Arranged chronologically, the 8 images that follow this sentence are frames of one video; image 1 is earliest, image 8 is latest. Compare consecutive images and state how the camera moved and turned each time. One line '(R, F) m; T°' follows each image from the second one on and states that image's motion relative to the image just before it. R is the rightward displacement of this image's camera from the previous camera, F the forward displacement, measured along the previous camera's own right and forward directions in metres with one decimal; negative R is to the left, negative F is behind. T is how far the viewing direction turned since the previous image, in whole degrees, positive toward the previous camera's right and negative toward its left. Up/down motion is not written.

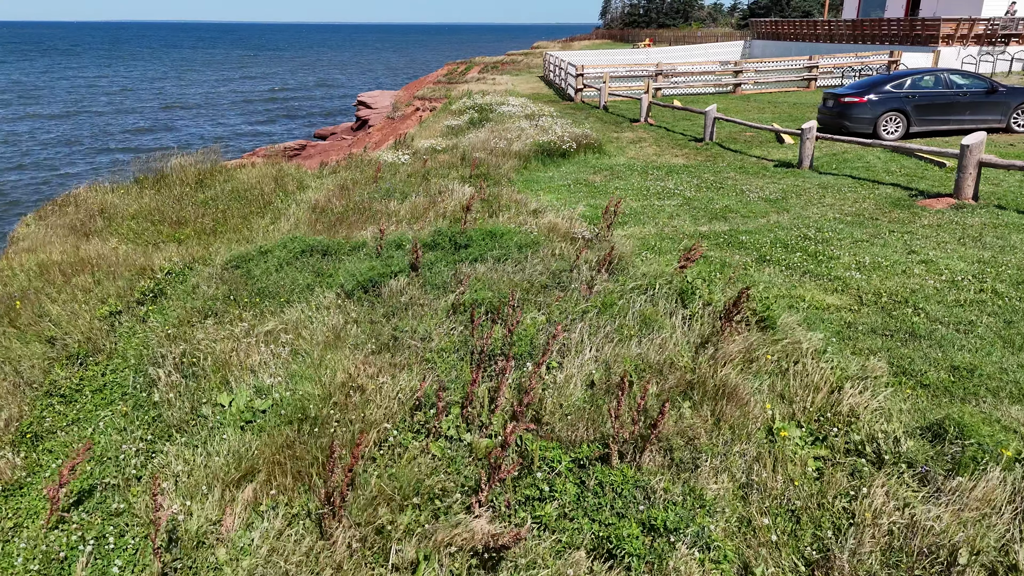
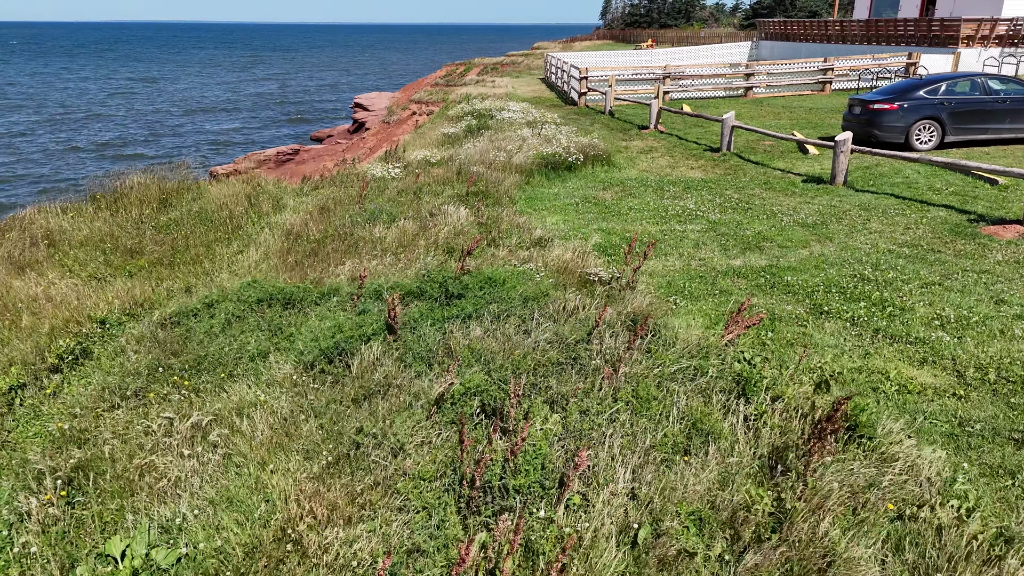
(0.0, +1.3) m; 0°
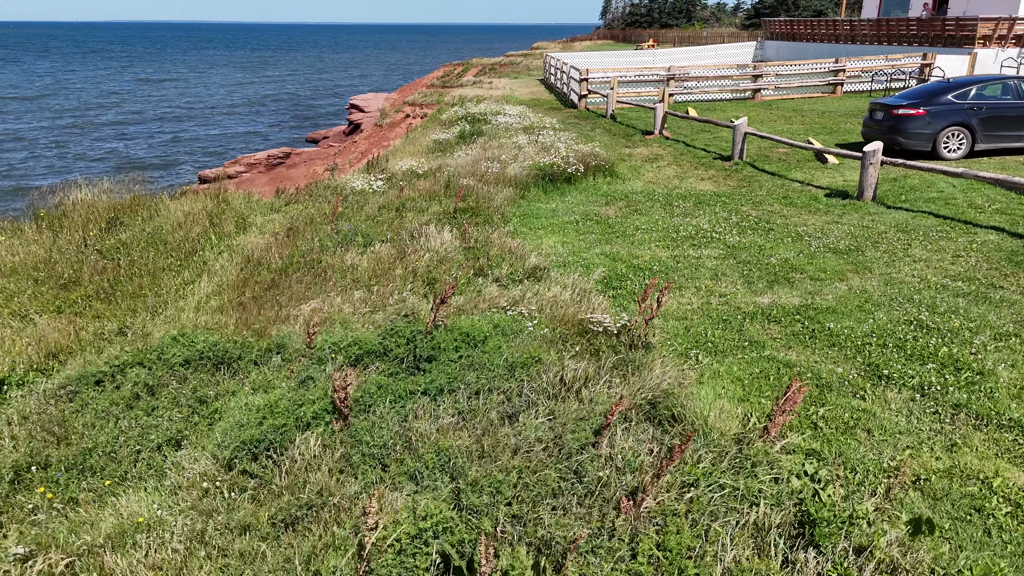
(+0.1, +1.1) m; 0°
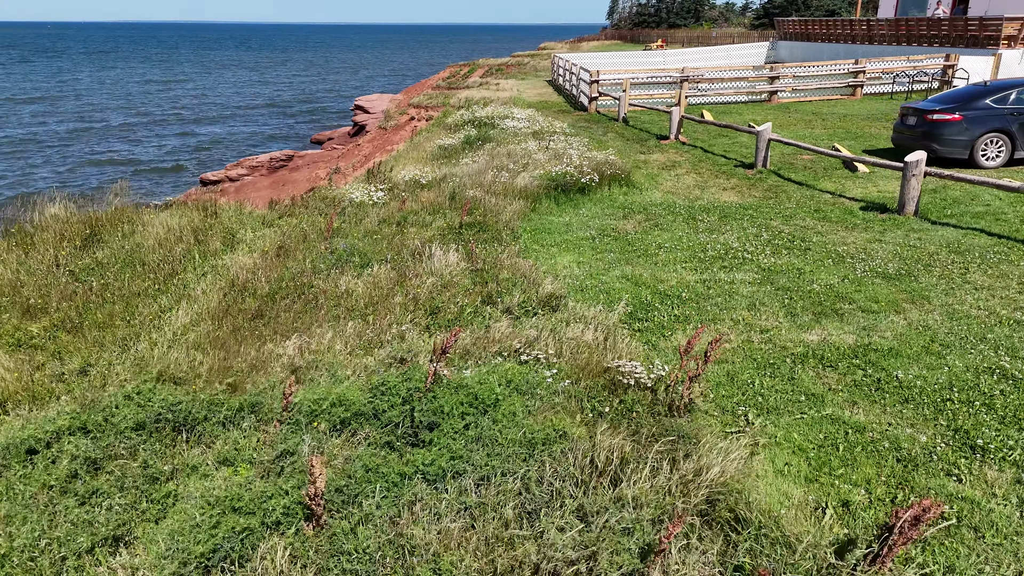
(-0.1, +0.8) m; 0°
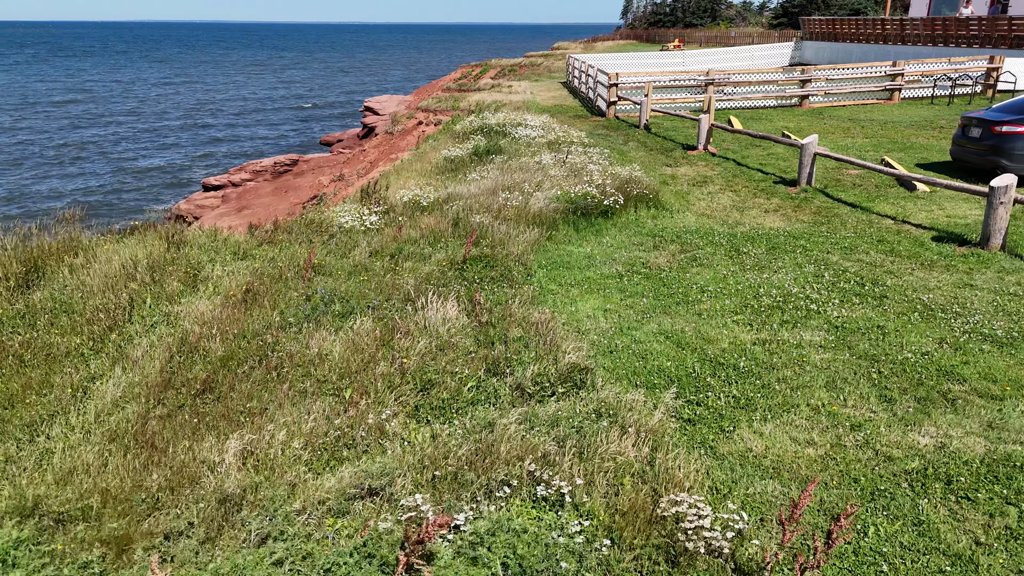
(0.0, +1.4) m; -1°
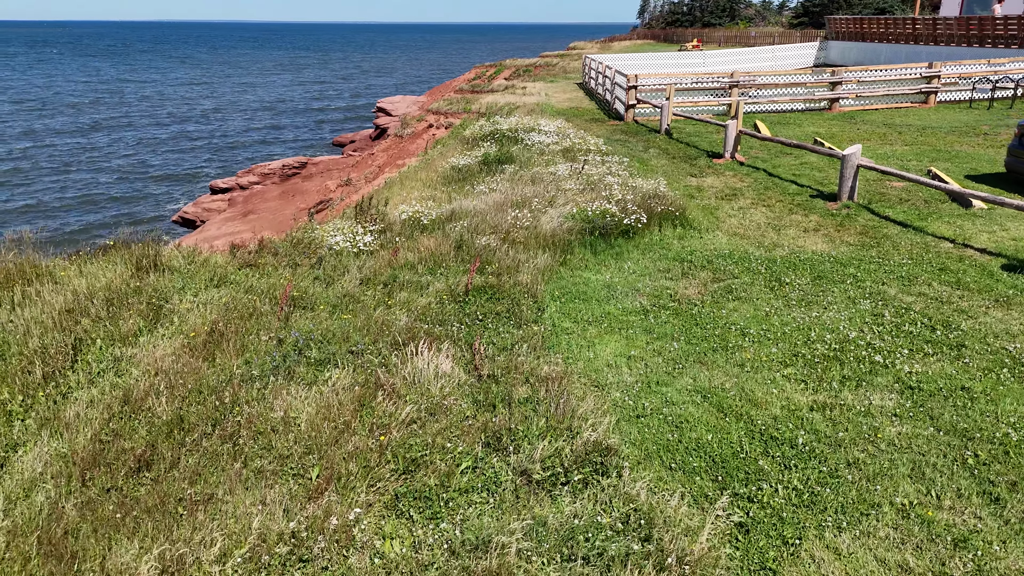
(0.0, +1.0) m; -1°
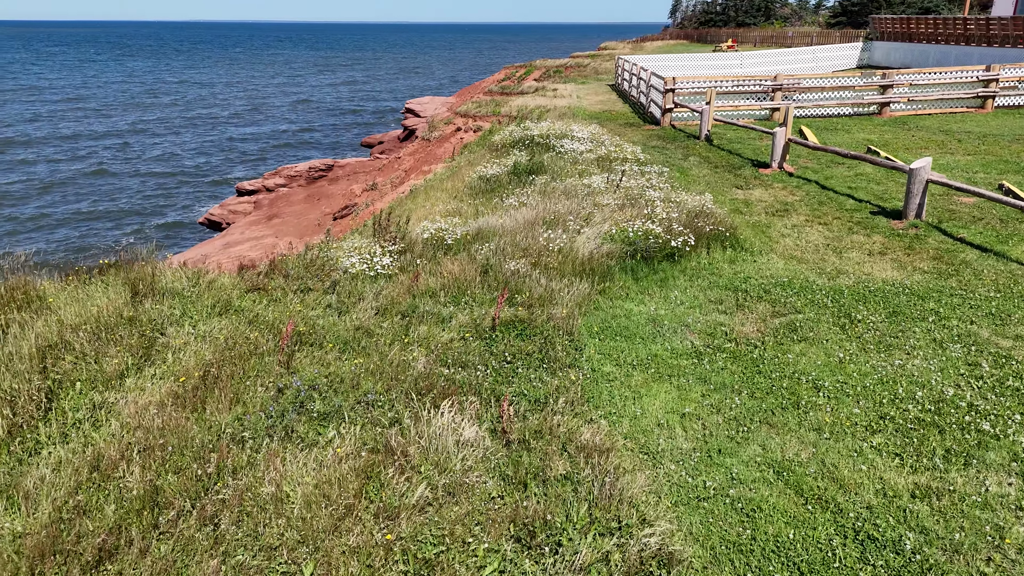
(-0.1, +0.8) m; -2°
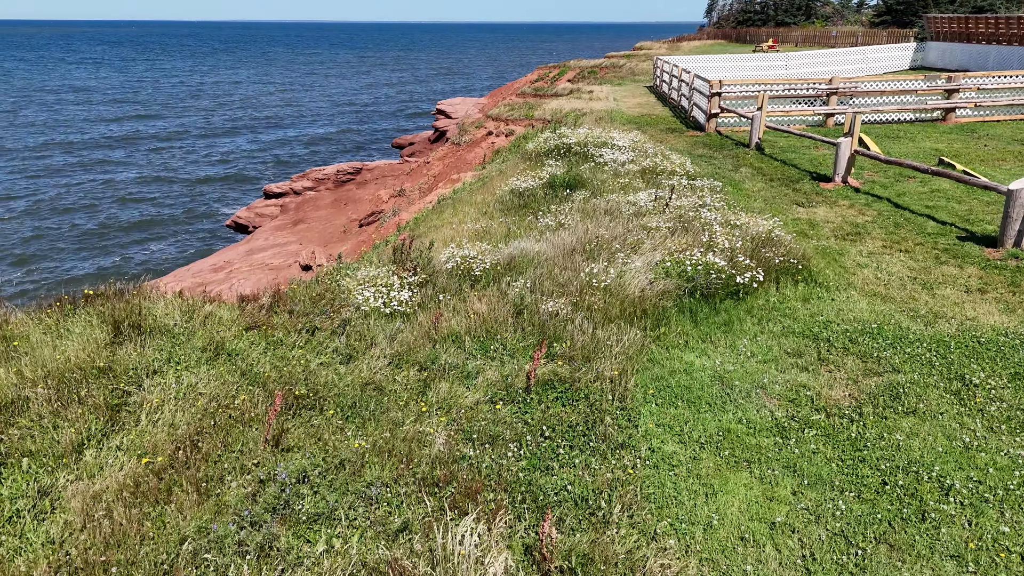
(-0.1, +1.1) m; -2°
